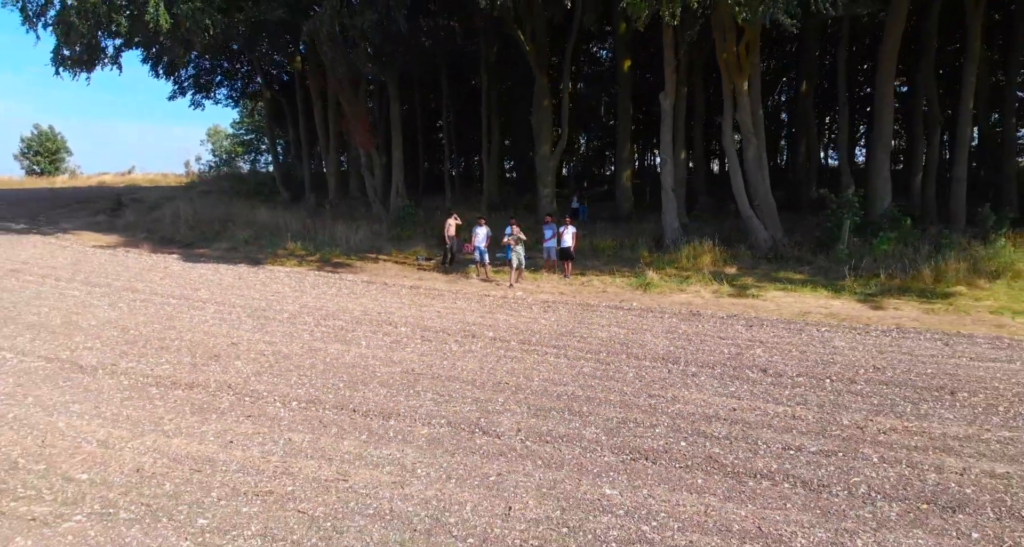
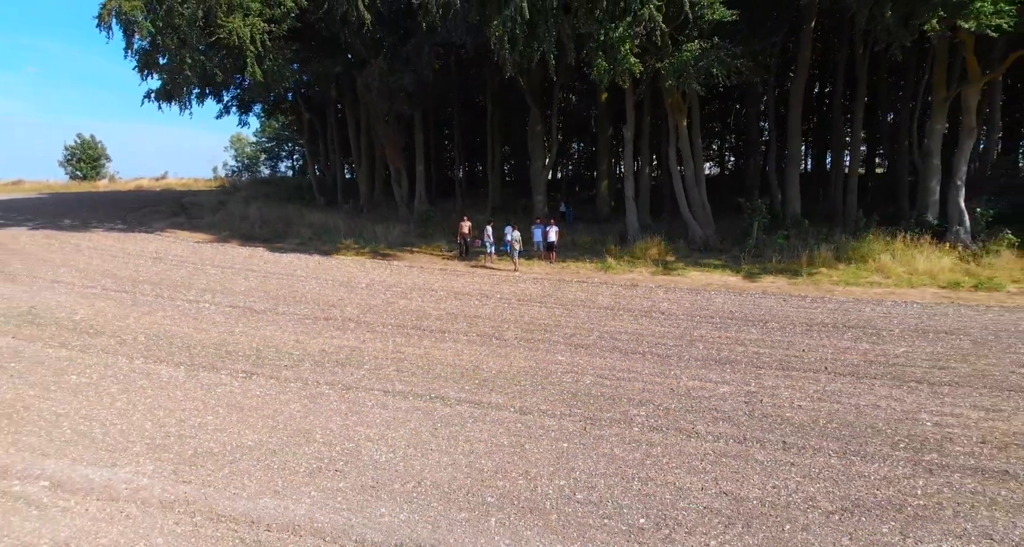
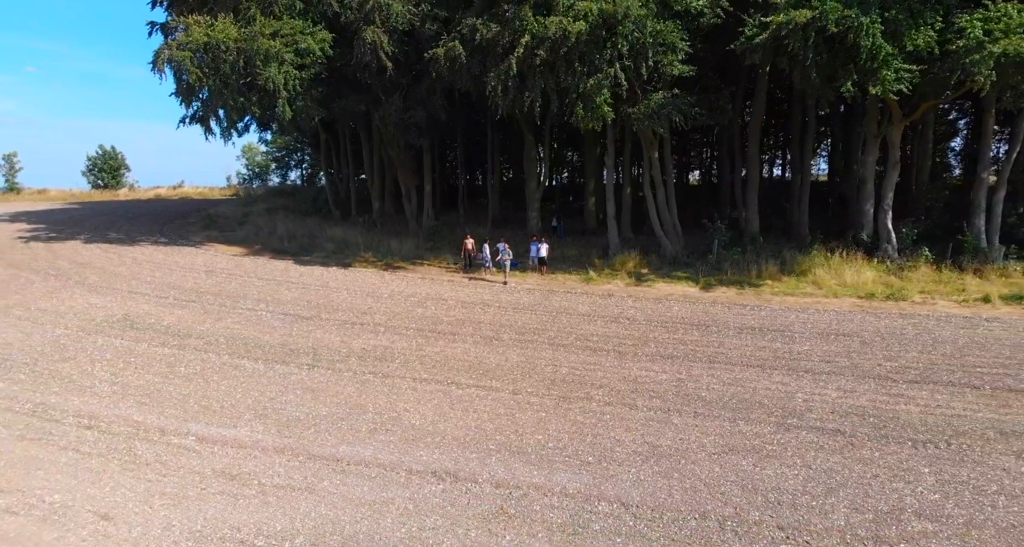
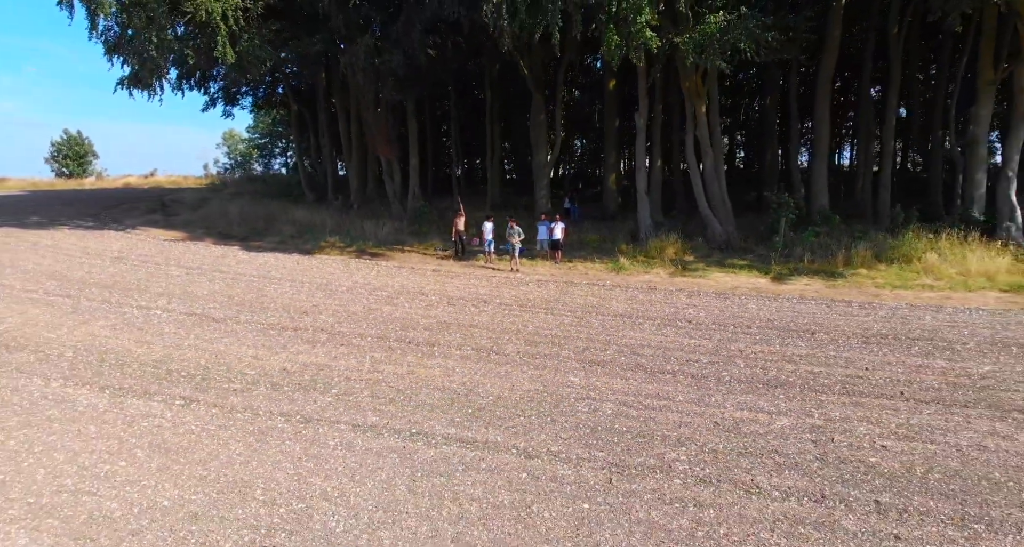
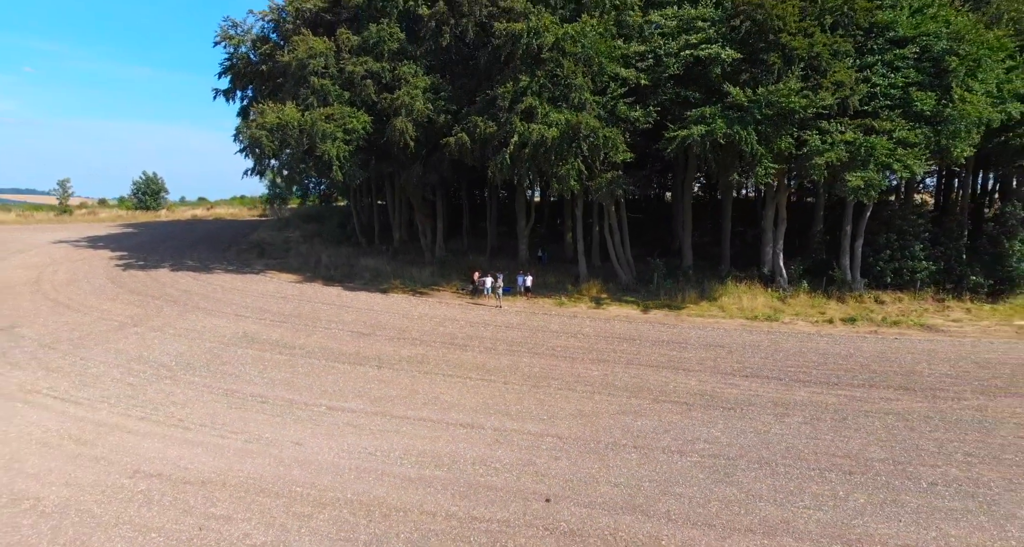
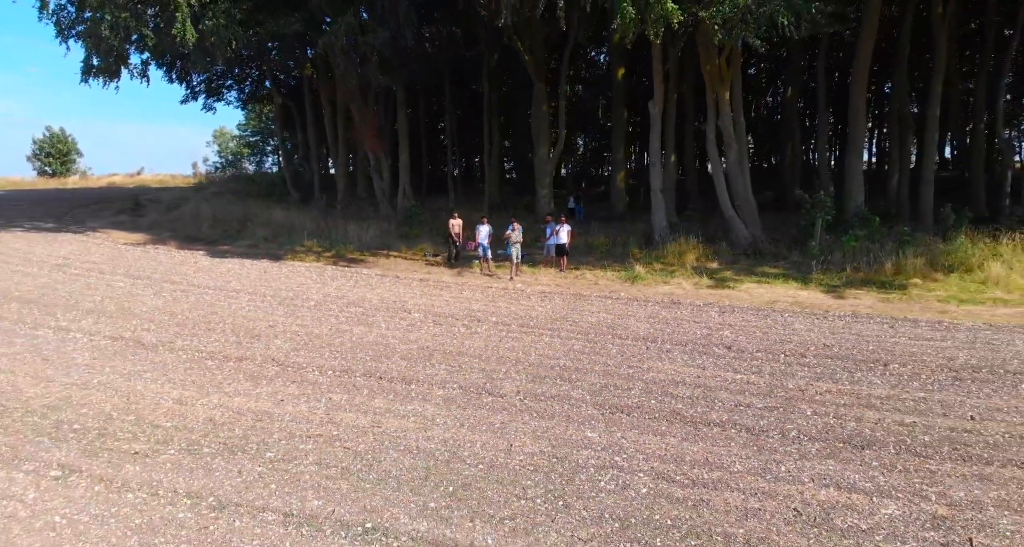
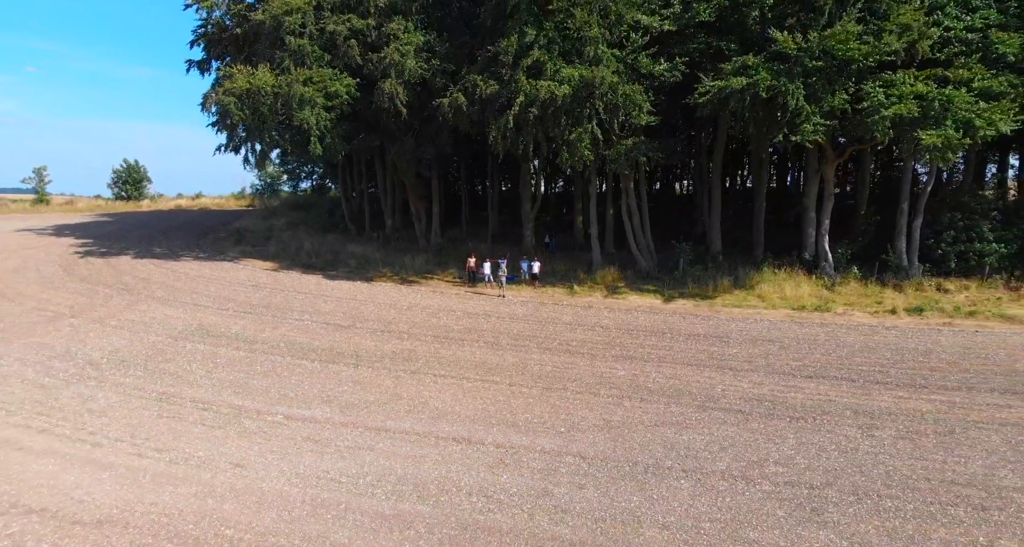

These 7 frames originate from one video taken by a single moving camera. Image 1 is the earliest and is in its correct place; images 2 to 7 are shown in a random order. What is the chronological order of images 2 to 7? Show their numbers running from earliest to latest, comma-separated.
6, 4, 2, 3, 7, 5
